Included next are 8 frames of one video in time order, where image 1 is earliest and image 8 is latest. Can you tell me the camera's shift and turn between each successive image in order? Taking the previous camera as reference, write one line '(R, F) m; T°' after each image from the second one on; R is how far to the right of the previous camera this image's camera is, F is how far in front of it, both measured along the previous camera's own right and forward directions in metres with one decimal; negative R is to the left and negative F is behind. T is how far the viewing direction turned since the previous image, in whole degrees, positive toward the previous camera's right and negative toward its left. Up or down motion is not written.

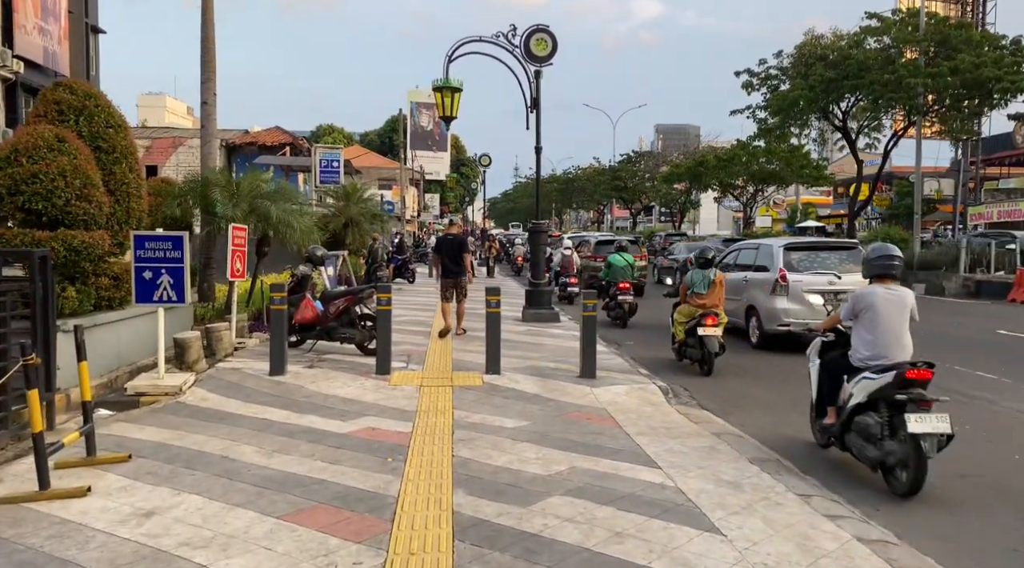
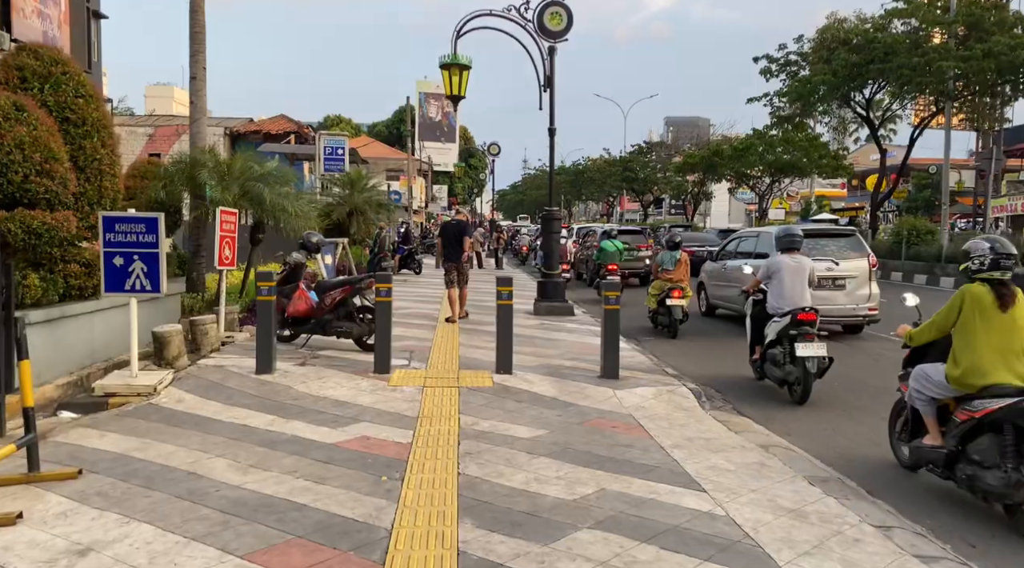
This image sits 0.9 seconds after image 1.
(-0.1, +1.0) m; -1°
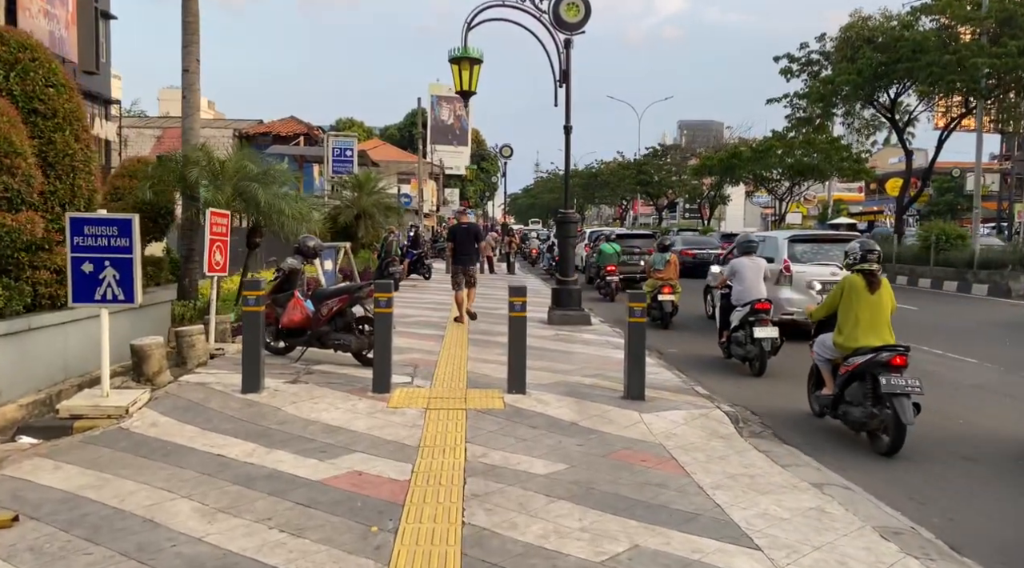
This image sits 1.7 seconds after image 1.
(0.0, +0.9) m; -1°
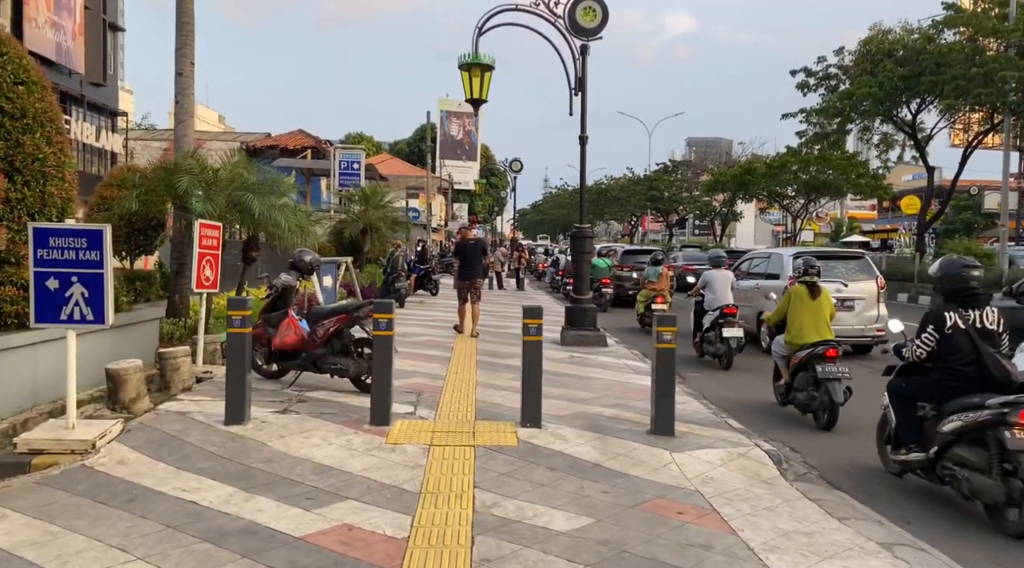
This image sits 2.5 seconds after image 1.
(-0.1, +0.8) m; -1°
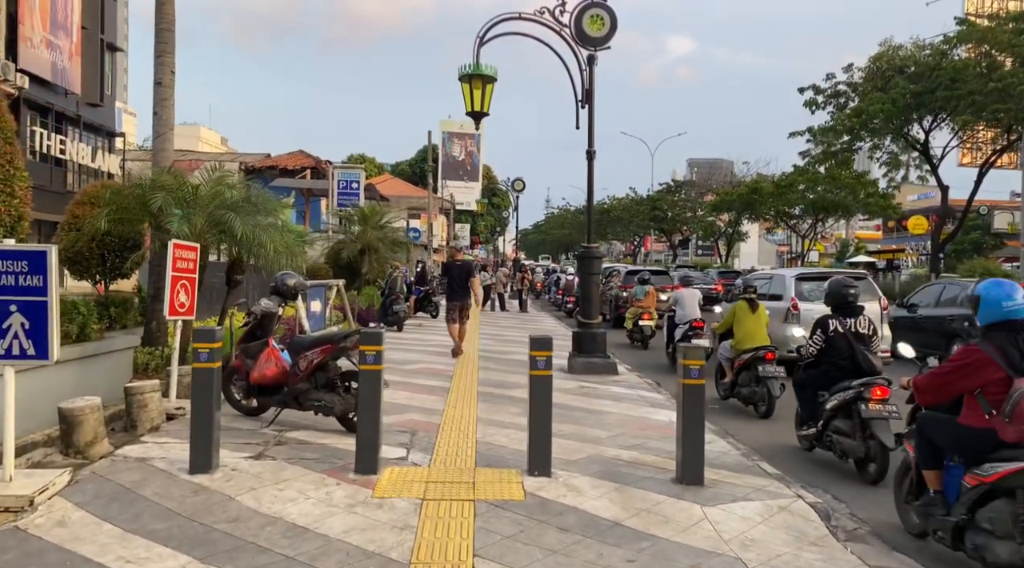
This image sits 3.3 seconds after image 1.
(0.0, +0.8) m; 0°
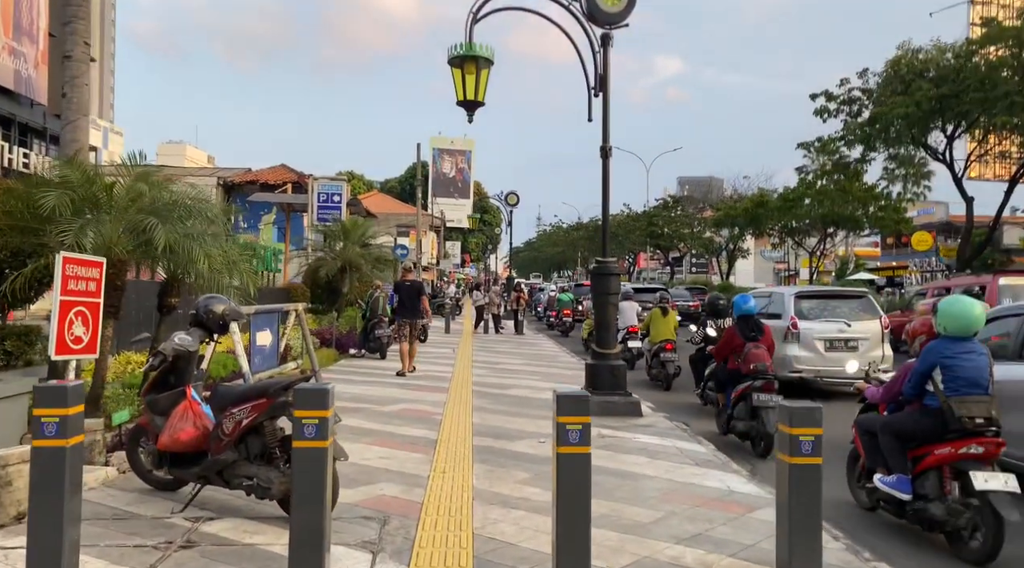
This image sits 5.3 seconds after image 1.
(-0.1, +2.1) m; +1°
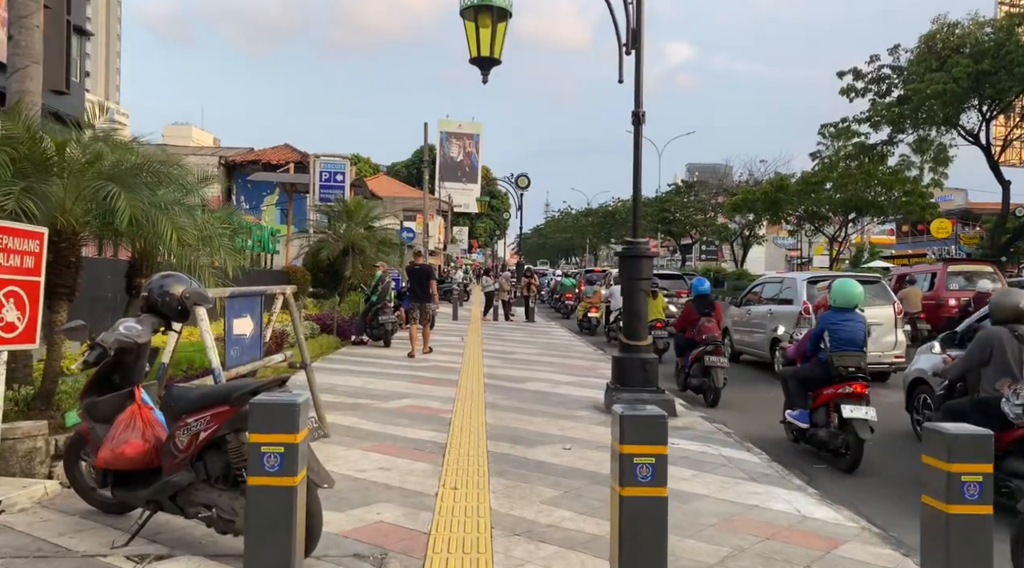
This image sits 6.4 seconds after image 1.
(-0.1, +1.2) m; 0°
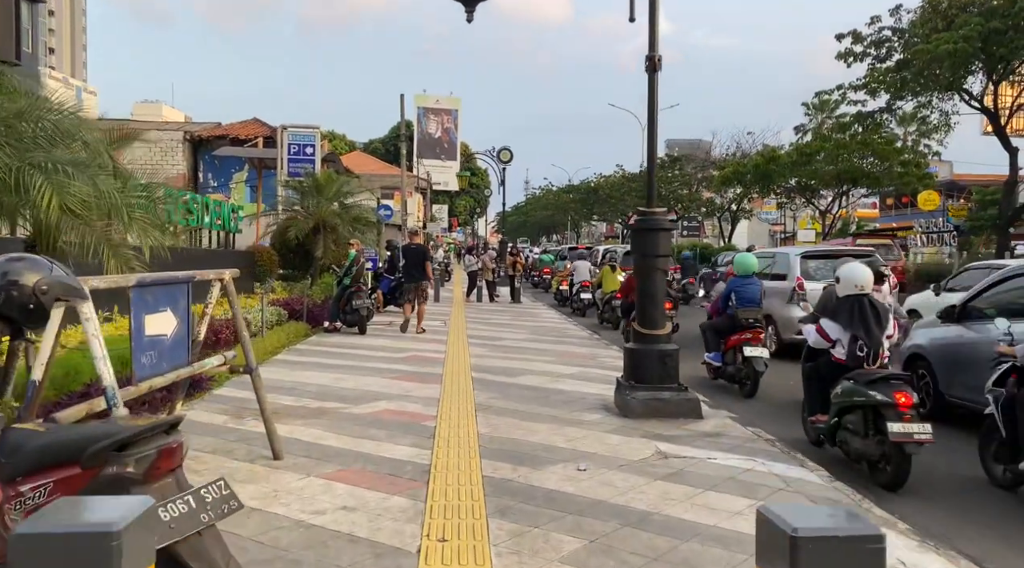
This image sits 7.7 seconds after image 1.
(-0.1, +1.5) m; +1°
